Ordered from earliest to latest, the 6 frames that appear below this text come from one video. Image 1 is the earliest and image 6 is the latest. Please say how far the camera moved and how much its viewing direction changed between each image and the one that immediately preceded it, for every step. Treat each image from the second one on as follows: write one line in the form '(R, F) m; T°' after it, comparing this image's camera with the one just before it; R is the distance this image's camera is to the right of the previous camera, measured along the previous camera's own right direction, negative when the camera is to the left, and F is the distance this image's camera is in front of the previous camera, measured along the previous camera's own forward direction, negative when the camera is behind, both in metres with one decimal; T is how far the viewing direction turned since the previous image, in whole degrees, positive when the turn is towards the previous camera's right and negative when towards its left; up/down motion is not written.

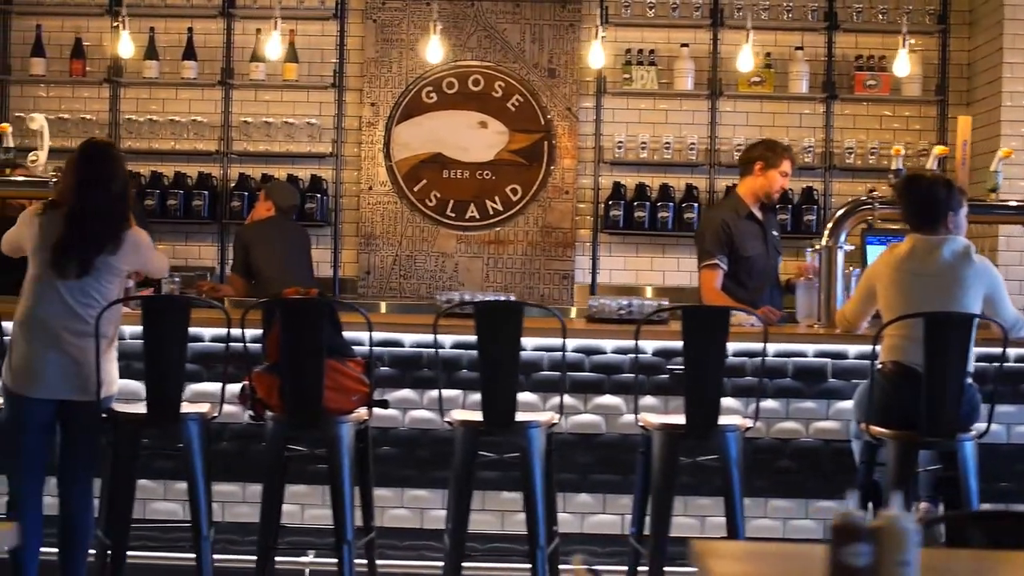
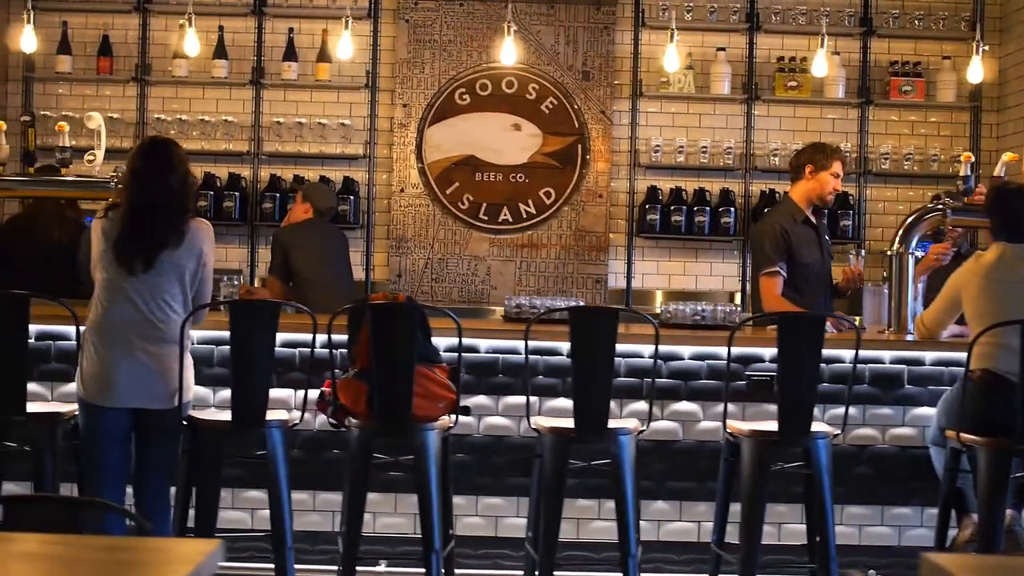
(-0.5, +0.1) m; +3°
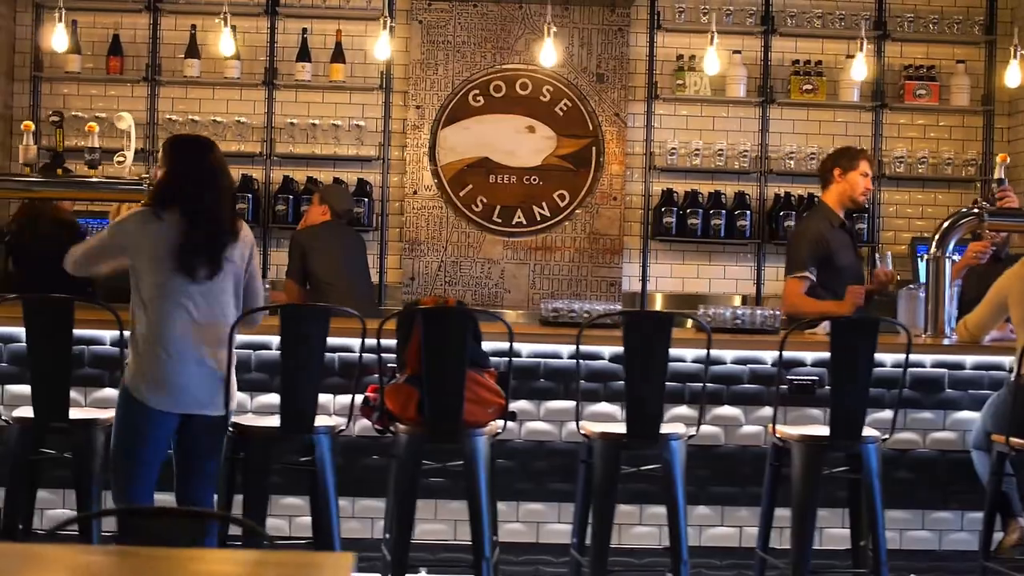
(-0.3, 0.0) m; +2°
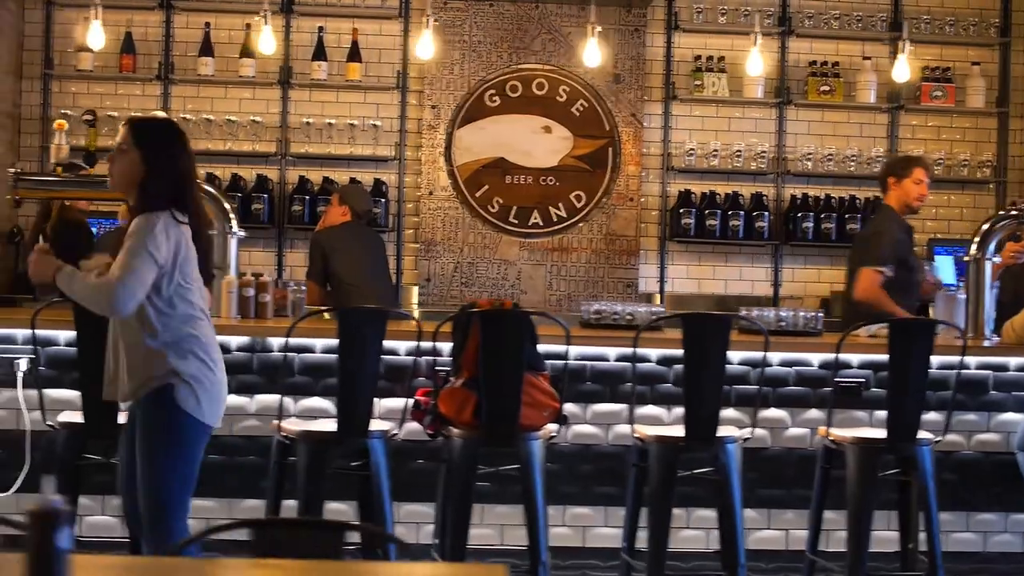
(-0.3, +0.1) m; +2°
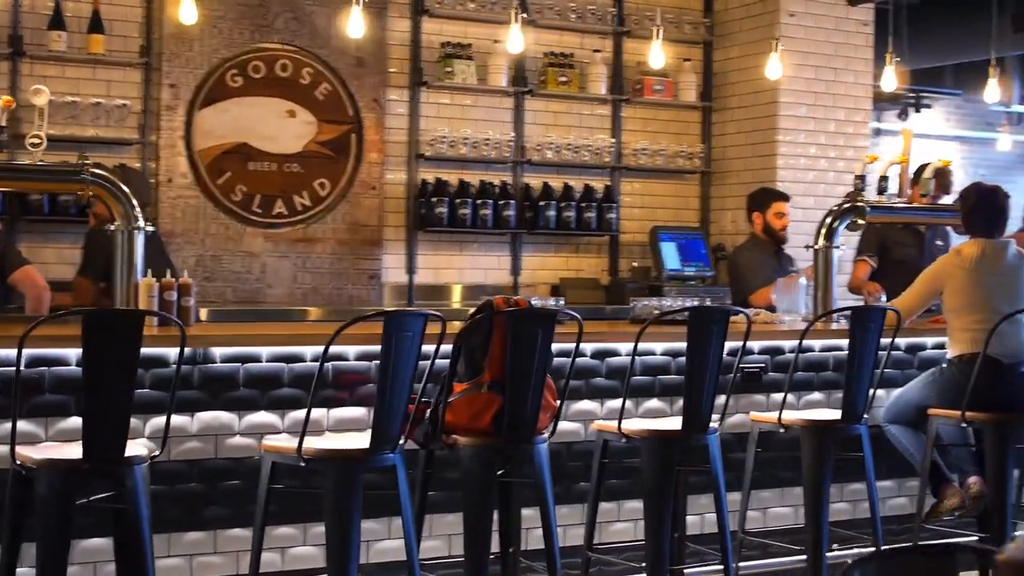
(-1.8, +0.6) m; +25°
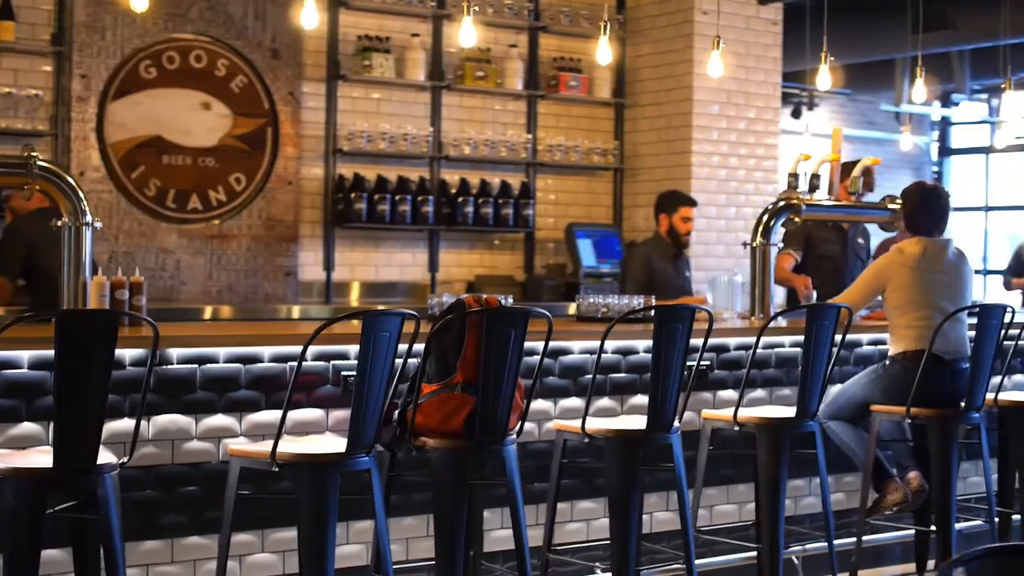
(-0.4, +0.1) m; +6°
